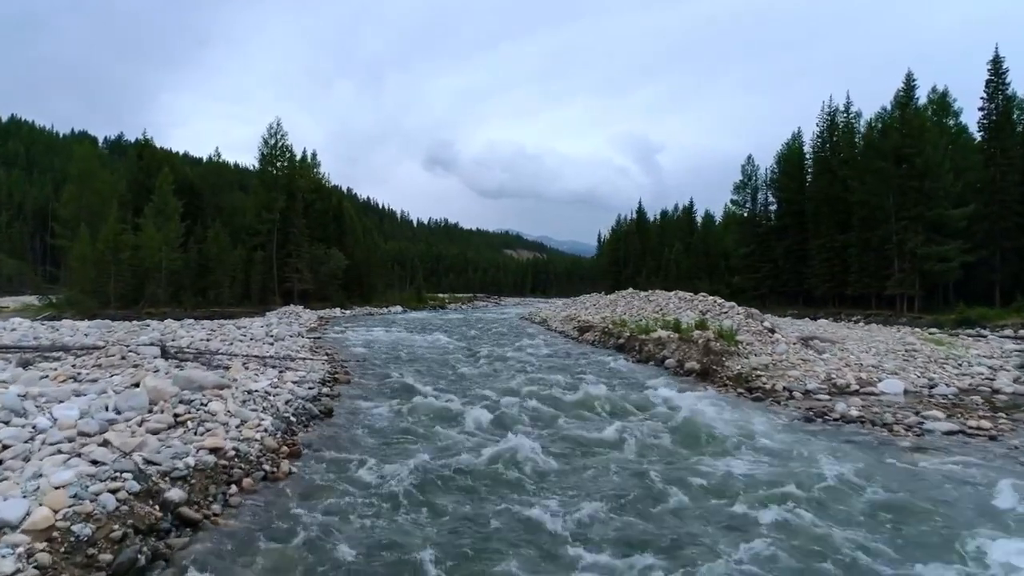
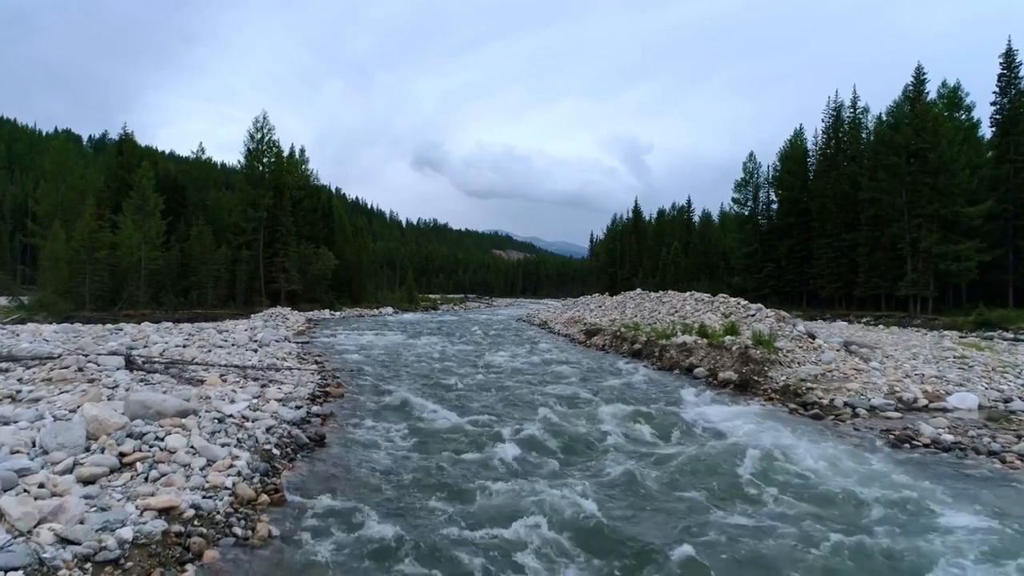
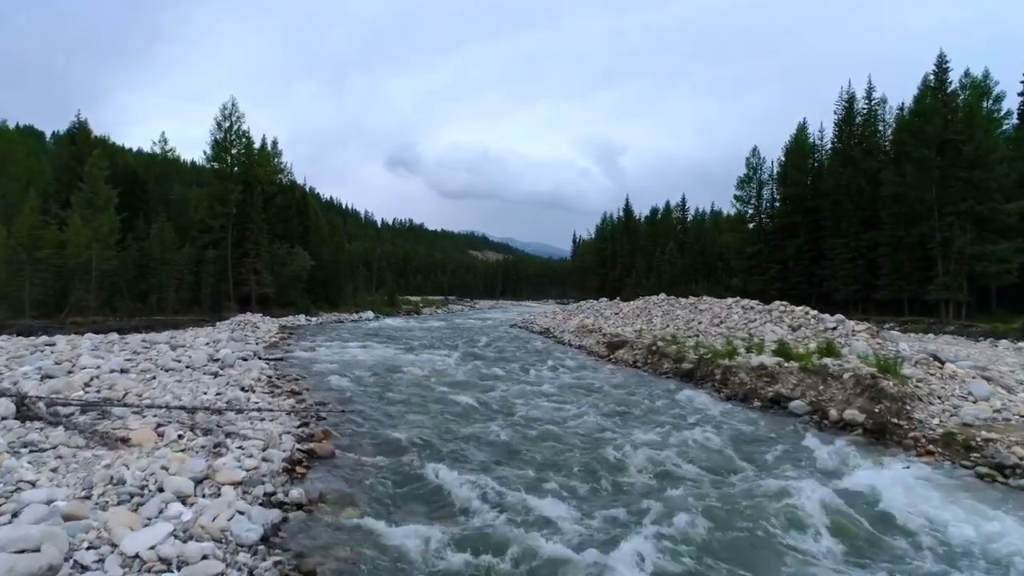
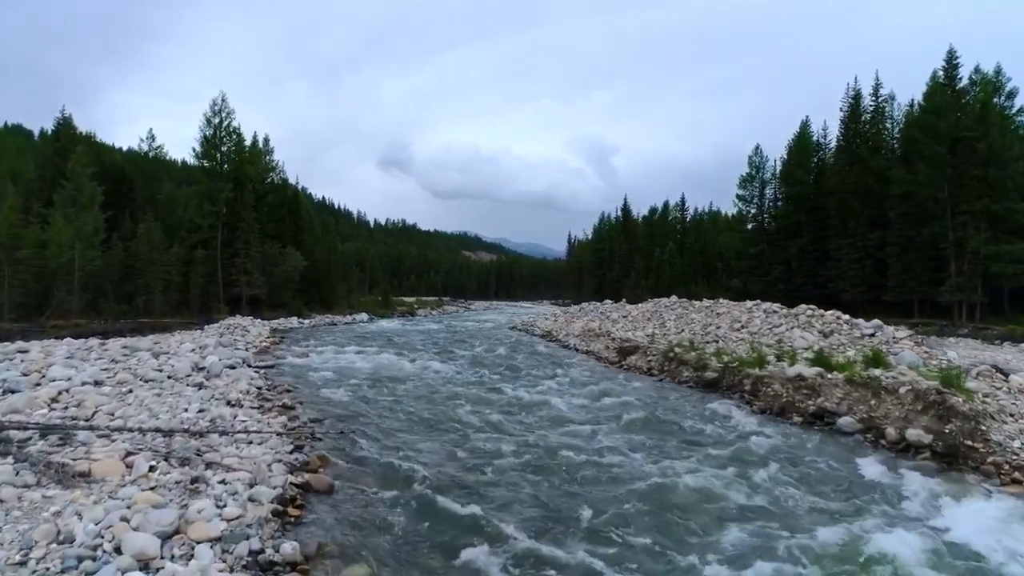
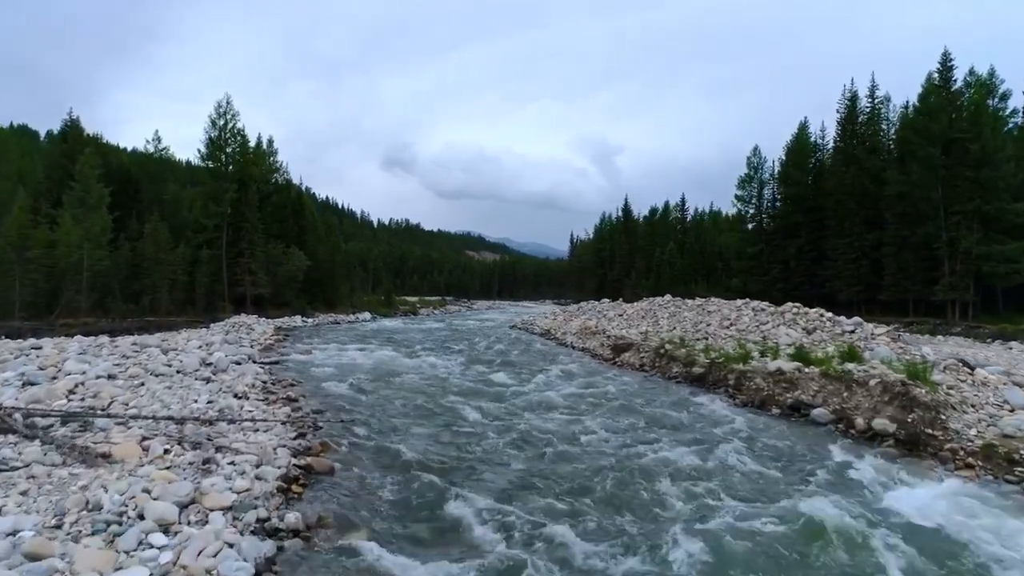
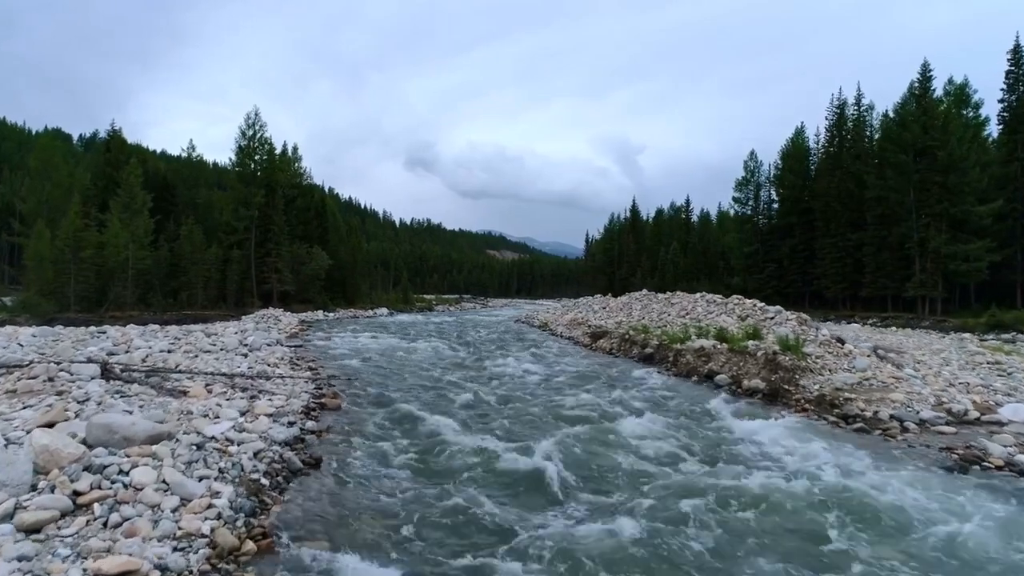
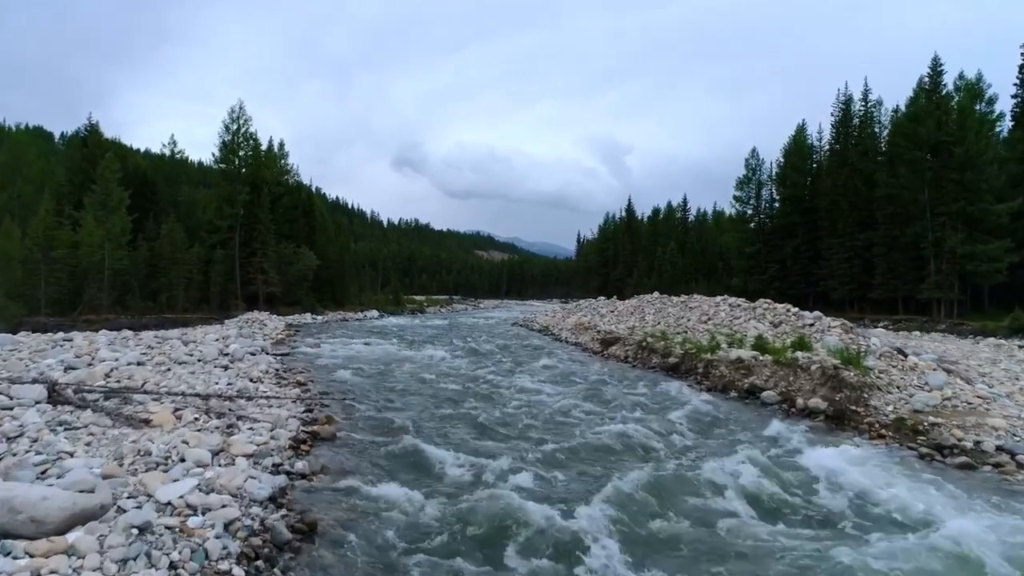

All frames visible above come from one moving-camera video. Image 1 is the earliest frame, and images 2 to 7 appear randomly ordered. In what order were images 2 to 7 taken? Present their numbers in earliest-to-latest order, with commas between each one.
2, 6, 7, 3, 5, 4
